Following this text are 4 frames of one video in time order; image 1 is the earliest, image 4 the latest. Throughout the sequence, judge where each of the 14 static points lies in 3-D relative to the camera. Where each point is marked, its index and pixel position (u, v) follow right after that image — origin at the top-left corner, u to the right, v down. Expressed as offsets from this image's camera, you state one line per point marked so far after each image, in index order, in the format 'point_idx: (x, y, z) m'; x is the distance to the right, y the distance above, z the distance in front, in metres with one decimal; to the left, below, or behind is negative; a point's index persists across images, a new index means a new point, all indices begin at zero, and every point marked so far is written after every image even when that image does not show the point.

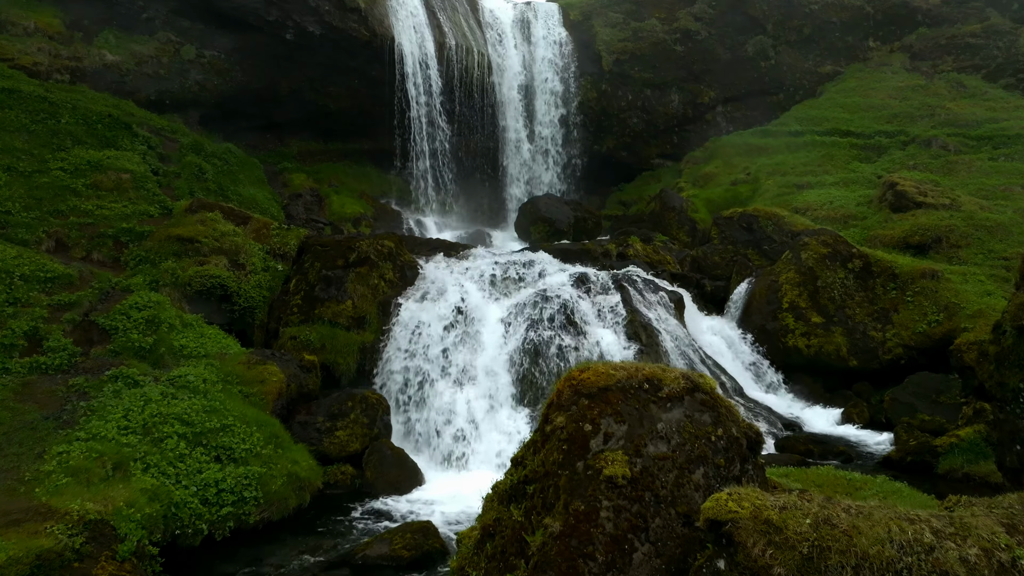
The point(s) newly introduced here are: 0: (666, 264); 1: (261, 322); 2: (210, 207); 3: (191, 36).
0: (+4.4, +0.6, +16.8) m
1: (-5.0, -0.7, +11.8) m
2: (-6.8, +1.8, +13.1) m
3: (-10.2, +8.0, +18.8) m
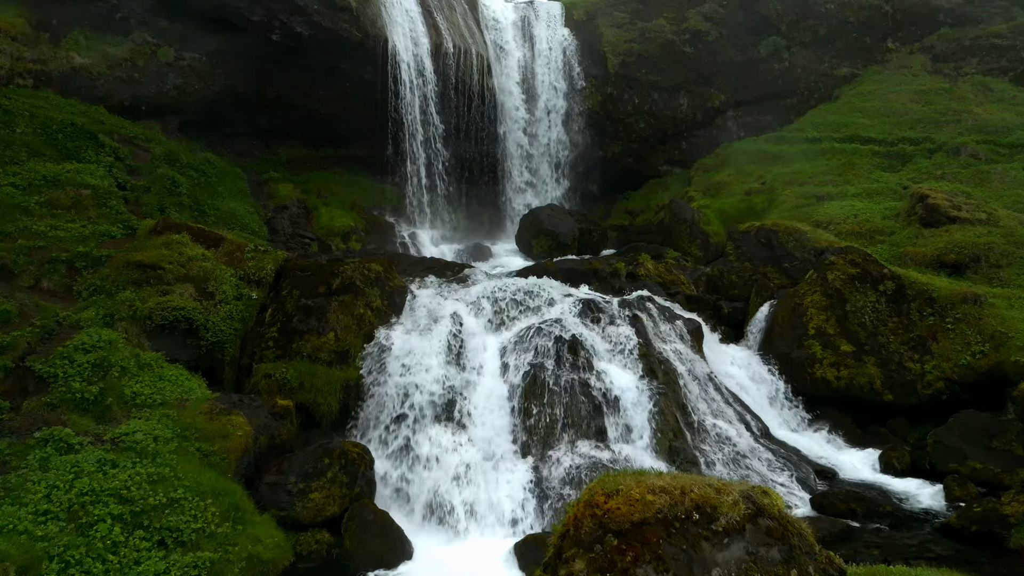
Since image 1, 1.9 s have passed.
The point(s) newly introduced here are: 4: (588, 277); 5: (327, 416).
0: (+4.5, +0.1, +15.6) m
1: (-5.0, -1.2, +10.5) m
2: (-6.8, +1.2, +11.9) m
3: (-10.2, +7.5, +17.6) m
4: (+1.9, +0.3, +15.1) m
5: (-3.2, -2.2, +10.3) m
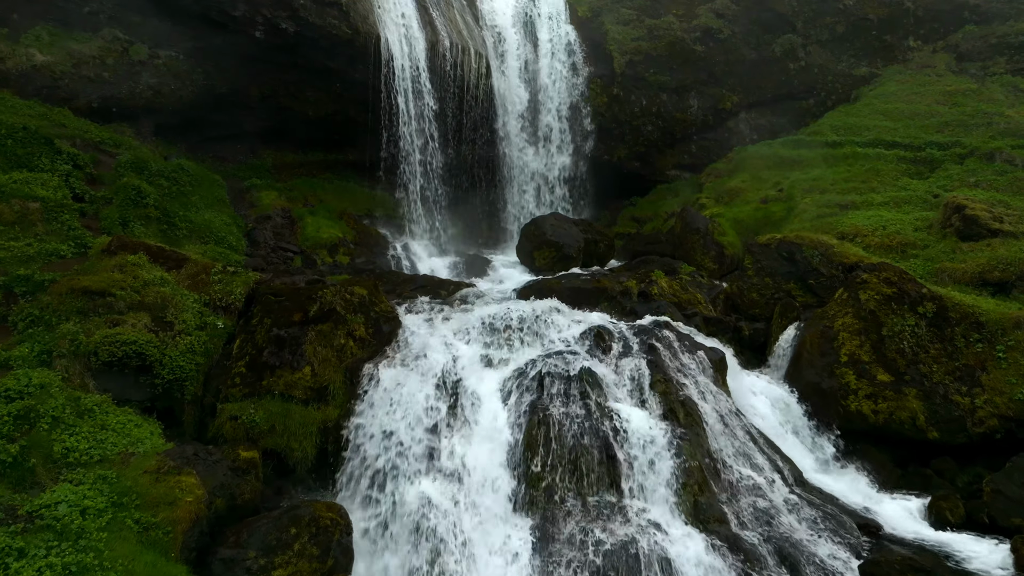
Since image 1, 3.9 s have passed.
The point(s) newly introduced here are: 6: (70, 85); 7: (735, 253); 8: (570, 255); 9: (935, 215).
0: (+4.5, -0.4, +14.3) m
1: (-5.0, -1.7, +9.2) m
2: (-6.8, +0.8, +10.5) m
3: (-10.2, +7.0, +16.3) m
4: (+2.0, -0.2, +13.8) m
5: (-3.2, -2.7, +8.9) m
6: (-11.3, +5.2, +15.1) m
7: (+6.7, +1.0, +17.6) m
8: (+1.8, +1.0, +17.9) m
9: (+11.5, +2.0, +16.0) m
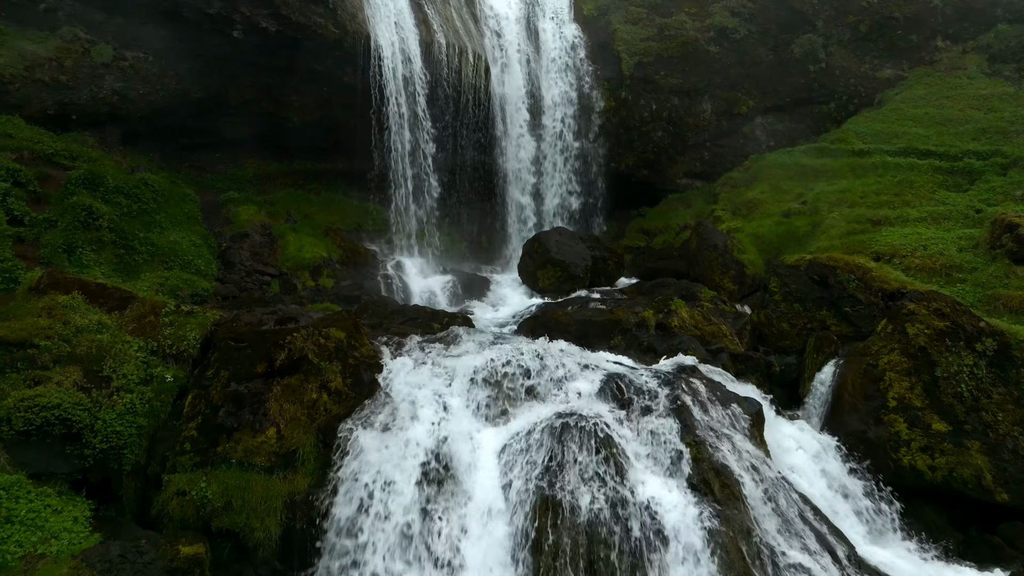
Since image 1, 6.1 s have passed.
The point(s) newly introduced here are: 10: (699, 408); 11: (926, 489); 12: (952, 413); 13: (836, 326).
0: (+4.5, -1.0, +12.7) m
1: (-4.9, -2.3, +7.7) m
2: (-6.7, +0.1, +9.0) m
3: (-10.1, +6.4, +14.7) m
4: (+2.0, -0.8, +12.3) m
5: (-3.1, -3.3, +7.4) m
6: (-11.3, +4.5, +13.5) m
7: (+6.7, +0.4, +16.1) m
8: (+1.8, +0.4, +16.4) m
9: (+11.5, +1.3, +14.5) m
10: (+2.9, -1.8, +9.1) m
11: (+7.1, -3.5, +10.1) m
12: (+7.7, -2.2, +10.3) m
13: (+7.2, -0.8, +13.1) m
